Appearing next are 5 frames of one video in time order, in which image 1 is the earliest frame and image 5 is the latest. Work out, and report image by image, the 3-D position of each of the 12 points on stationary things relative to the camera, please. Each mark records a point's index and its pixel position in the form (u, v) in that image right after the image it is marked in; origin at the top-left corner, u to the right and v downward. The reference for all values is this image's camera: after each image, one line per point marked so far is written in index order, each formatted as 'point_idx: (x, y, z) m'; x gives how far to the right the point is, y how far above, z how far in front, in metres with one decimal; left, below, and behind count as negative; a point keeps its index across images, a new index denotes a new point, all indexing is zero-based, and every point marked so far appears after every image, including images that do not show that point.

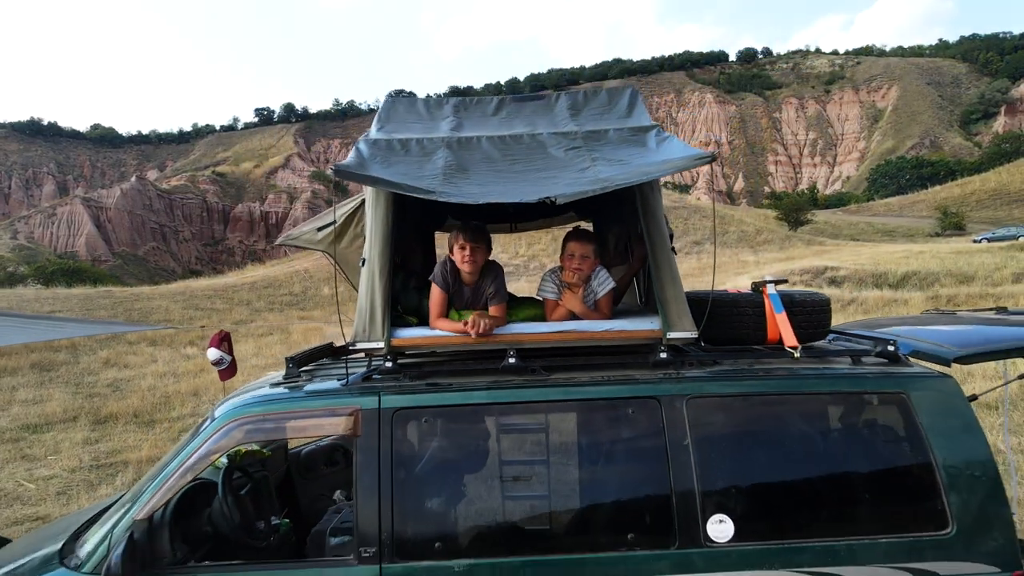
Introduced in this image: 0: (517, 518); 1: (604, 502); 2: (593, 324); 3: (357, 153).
0: (+0.1, -0.7, +2.3) m
1: (+0.3, -0.6, +2.3) m
2: (+0.3, -0.2, +2.6) m
3: (-0.5, +0.5, +2.6) m
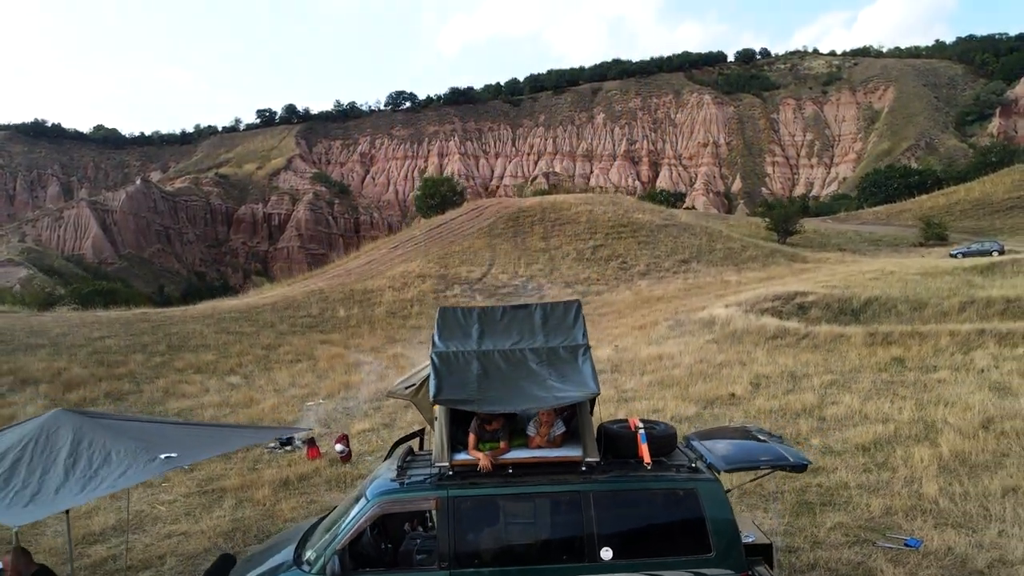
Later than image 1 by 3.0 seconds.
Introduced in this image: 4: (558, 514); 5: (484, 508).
0: (0.0, -1.7, +4.8) m
1: (+0.2, -1.6, +4.8) m
2: (+0.3, -1.2, +5.2) m
3: (-0.5, -0.5, +5.1) m
4: (+0.3, -1.5, +4.9) m
5: (-0.2, -1.5, +4.9) m
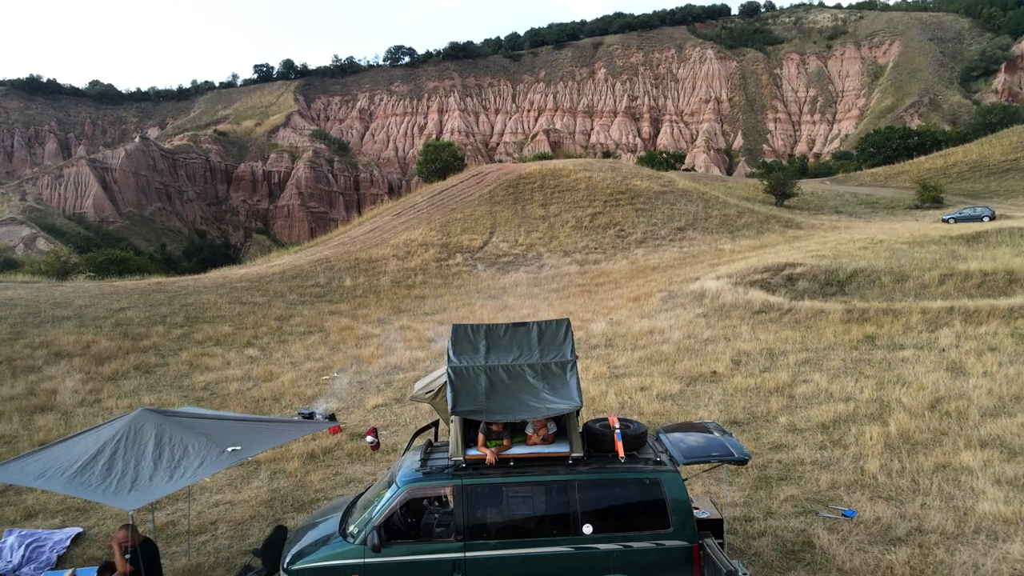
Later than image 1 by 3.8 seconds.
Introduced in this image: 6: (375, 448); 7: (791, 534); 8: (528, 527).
0: (0.0, -1.9, +6.1) m
1: (+0.3, -1.9, +6.1) m
2: (+0.3, -1.4, +6.4) m
3: (-0.5, -0.8, +6.3) m
4: (+0.3, -1.7, +6.1) m
5: (-0.2, -1.7, +6.1) m
6: (-1.7, -2.0, +9.2) m
7: (+3.0, -2.6, +7.8) m
8: (+0.1, -2.0, +6.1) m
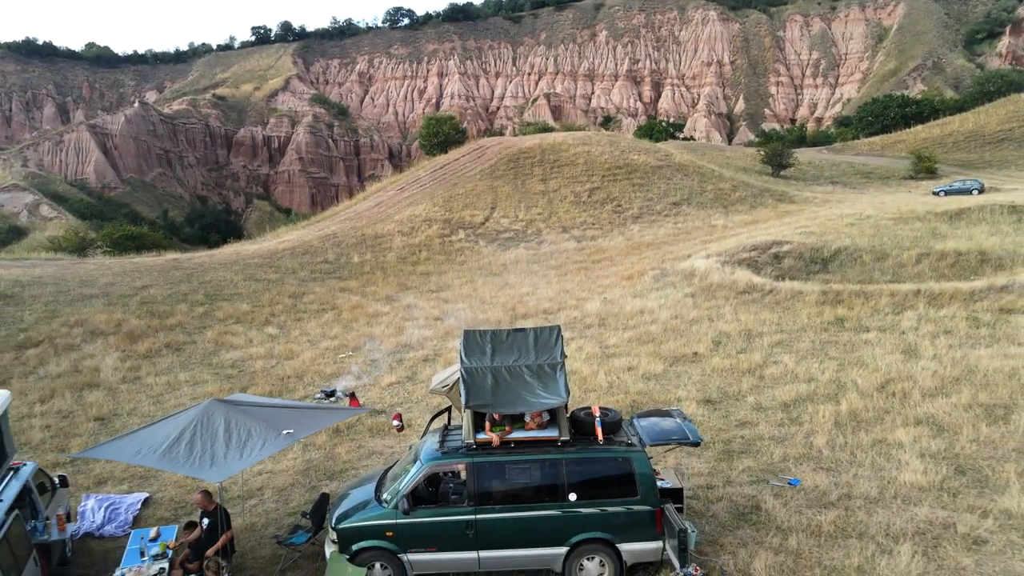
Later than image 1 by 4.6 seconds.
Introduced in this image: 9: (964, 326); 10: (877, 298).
0: (+0.1, -2.1, +7.7) m
1: (+0.3, -2.1, +7.7) m
2: (+0.3, -1.6, +8.0) m
3: (-0.5, -1.0, +7.9) m
4: (+0.3, -1.9, +7.7) m
5: (-0.2, -1.9, +7.7) m
6: (-1.7, -2.1, +10.9) m
7: (+3.0, -2.7, +9.4) m
8: (+0.1, -2.2, +7.7) m
9: (+10.2, -0.9, +16.6) m
10: (+9.9, -0.3, +19.8) m
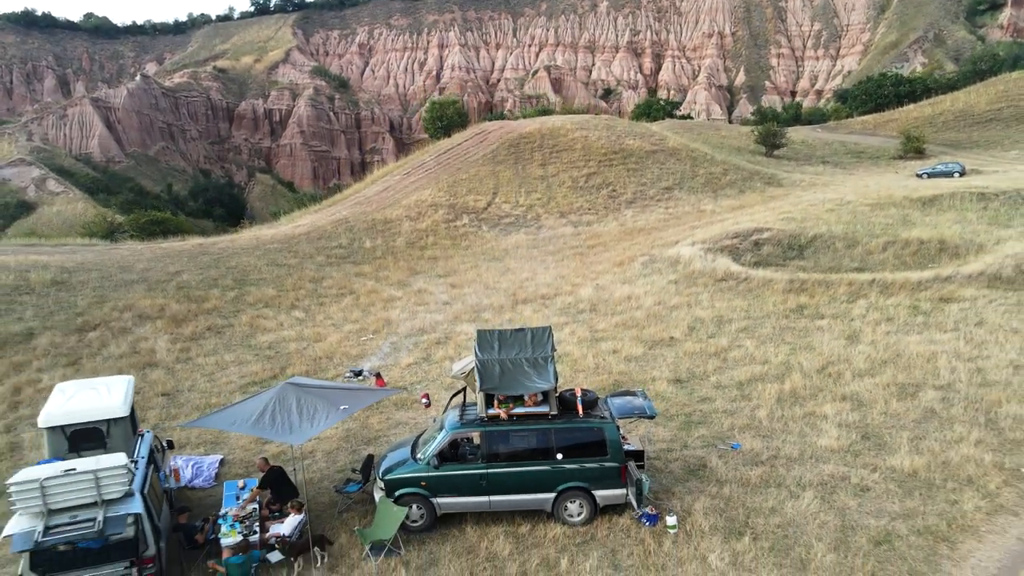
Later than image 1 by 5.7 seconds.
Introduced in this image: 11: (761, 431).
0: (+0.1, -2.3, +10.4) m
1: (+0.3, -2.3, +10.4) m
2: (+0.3, -1.8, +10.6) m
3: (-0.5, -1.1, +10.5) m
4: (+0.4, -2.1, +10.4) m
5: (-0.1, -2.1, +10.4) m
6: (-1.7, -2.1, +13.5) m
7: (+3.0, -2.8, +12.1) m
8: (+0.2, -2.4, +10.4) m
9: (+10.3, -0.7, +19.2) m
10: (+9.9, 0.0, +22.3) m
11: (+4.4, -2.6, +13.0) m
